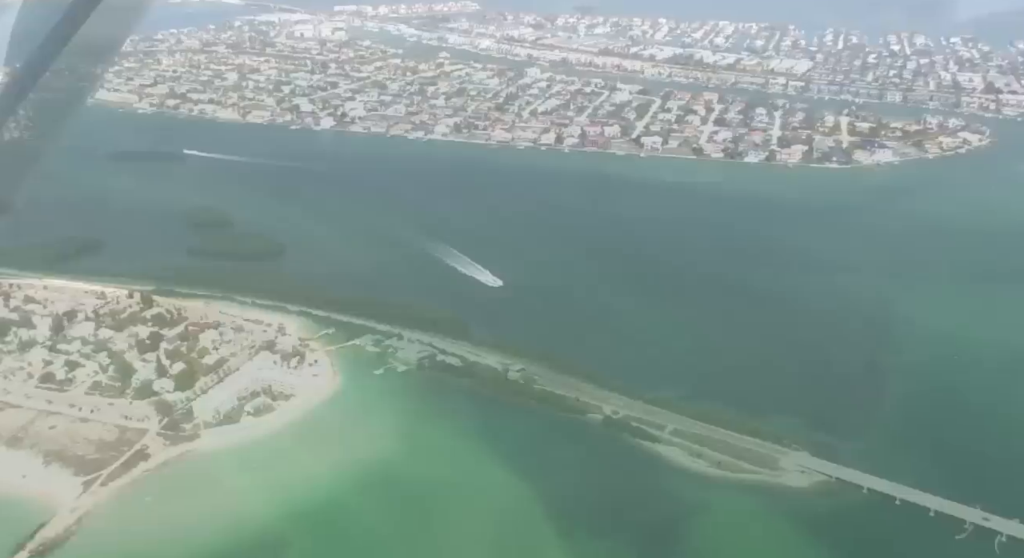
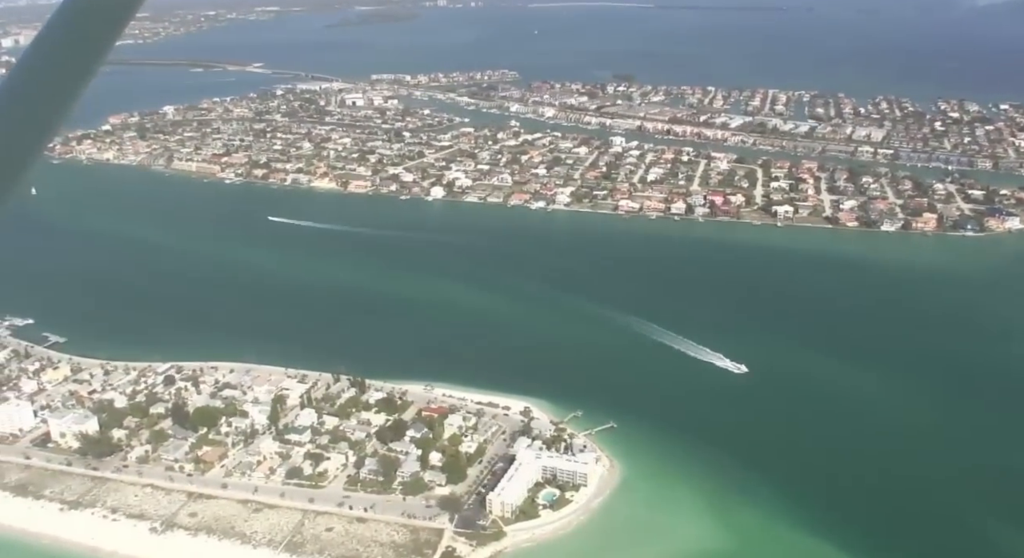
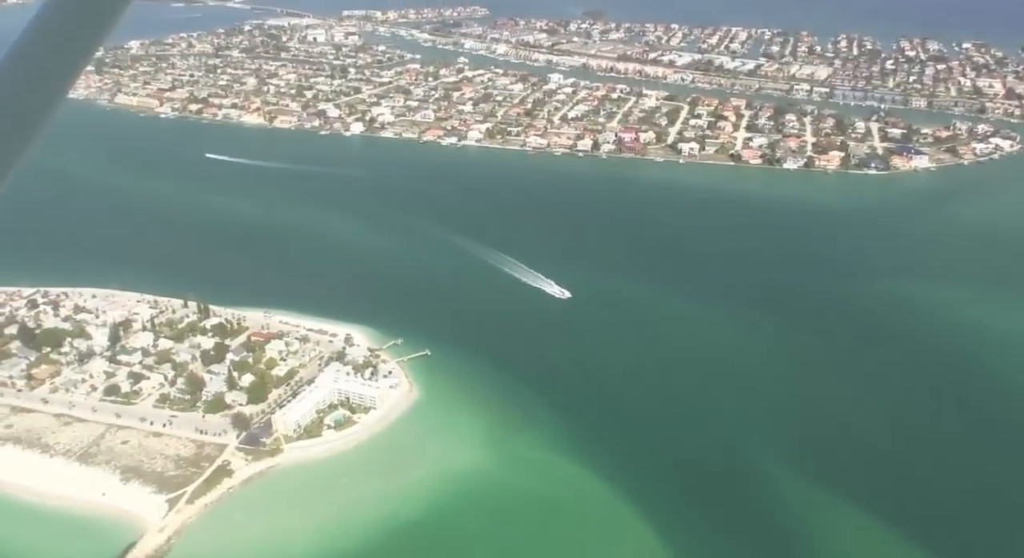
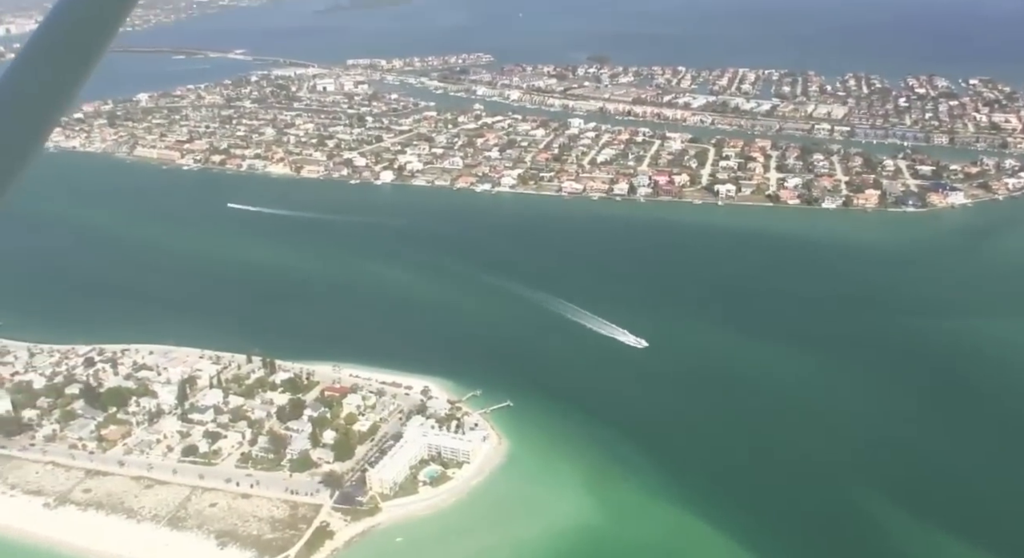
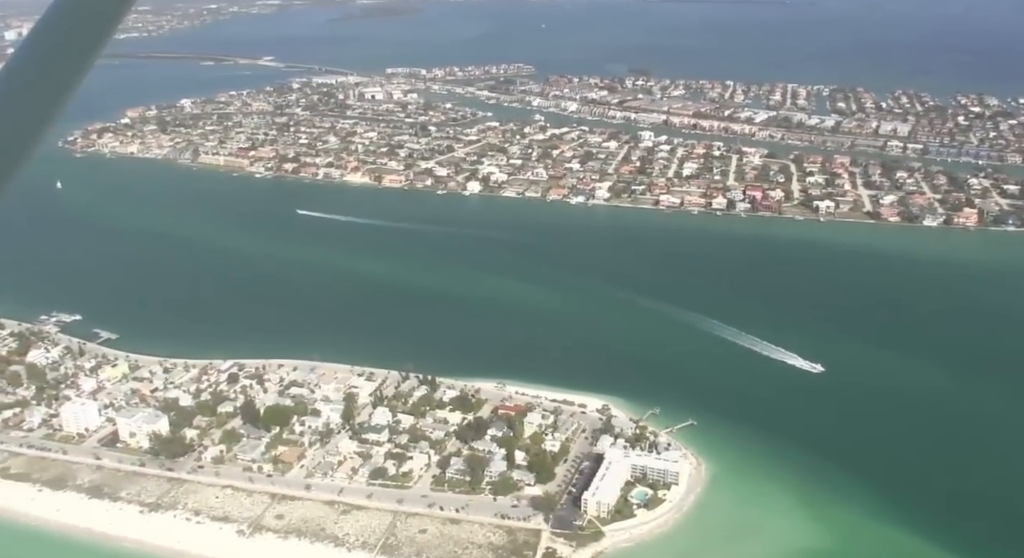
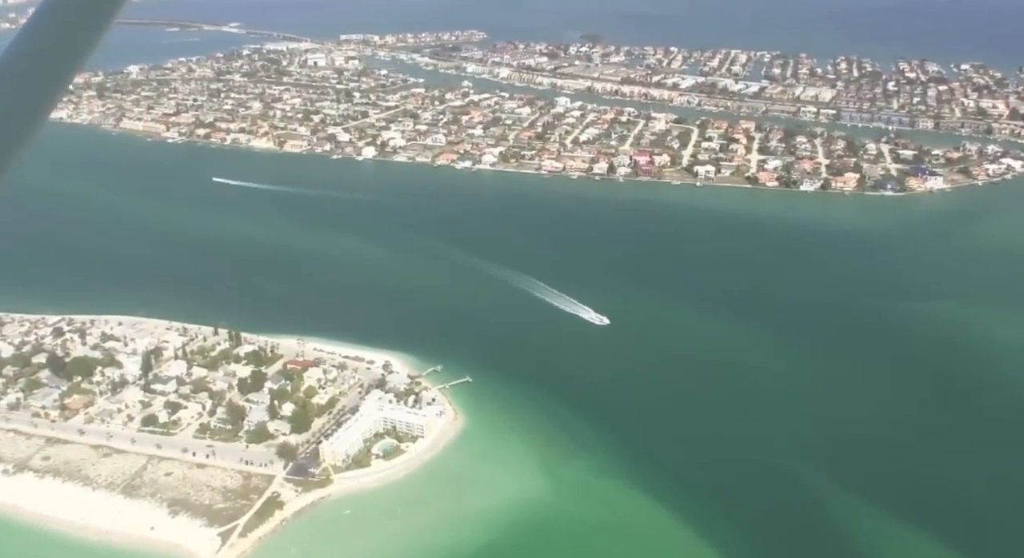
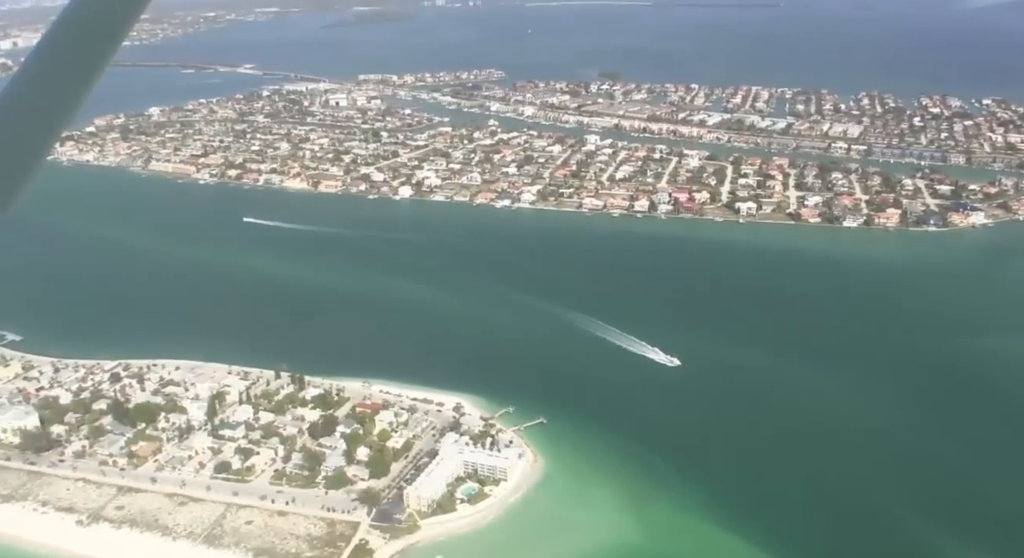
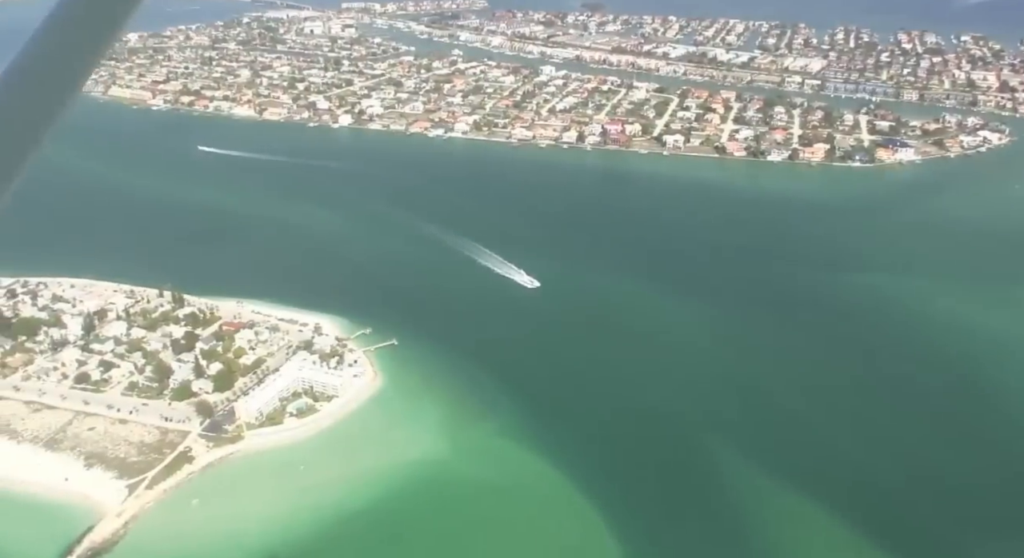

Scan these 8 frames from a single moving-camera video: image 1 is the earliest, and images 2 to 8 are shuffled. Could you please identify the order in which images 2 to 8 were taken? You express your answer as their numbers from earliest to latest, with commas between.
8, 3, 6, 4, 7, 2, 5
